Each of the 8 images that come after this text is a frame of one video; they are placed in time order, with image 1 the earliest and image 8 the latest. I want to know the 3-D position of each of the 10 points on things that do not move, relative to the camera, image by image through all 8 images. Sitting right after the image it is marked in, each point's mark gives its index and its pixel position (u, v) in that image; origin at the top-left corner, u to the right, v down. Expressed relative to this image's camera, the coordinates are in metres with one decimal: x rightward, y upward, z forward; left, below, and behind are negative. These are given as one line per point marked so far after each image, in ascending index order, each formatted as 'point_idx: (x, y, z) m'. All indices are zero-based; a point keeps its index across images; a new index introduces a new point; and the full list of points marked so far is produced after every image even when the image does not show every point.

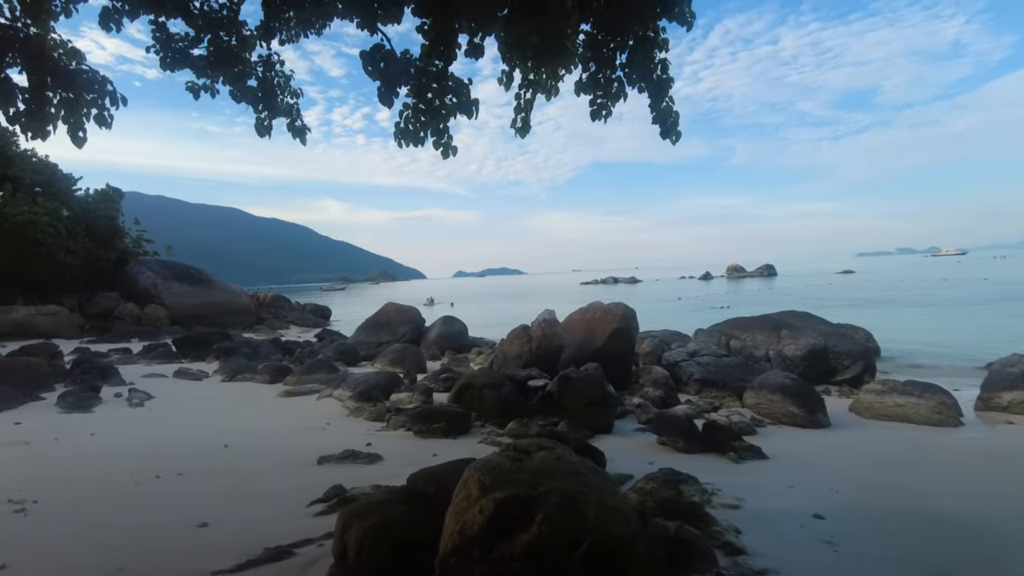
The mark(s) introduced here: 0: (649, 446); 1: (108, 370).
0: (+1.2, -1.3, +5.7) m
1: (-6.3, -1.3, +10.5) m
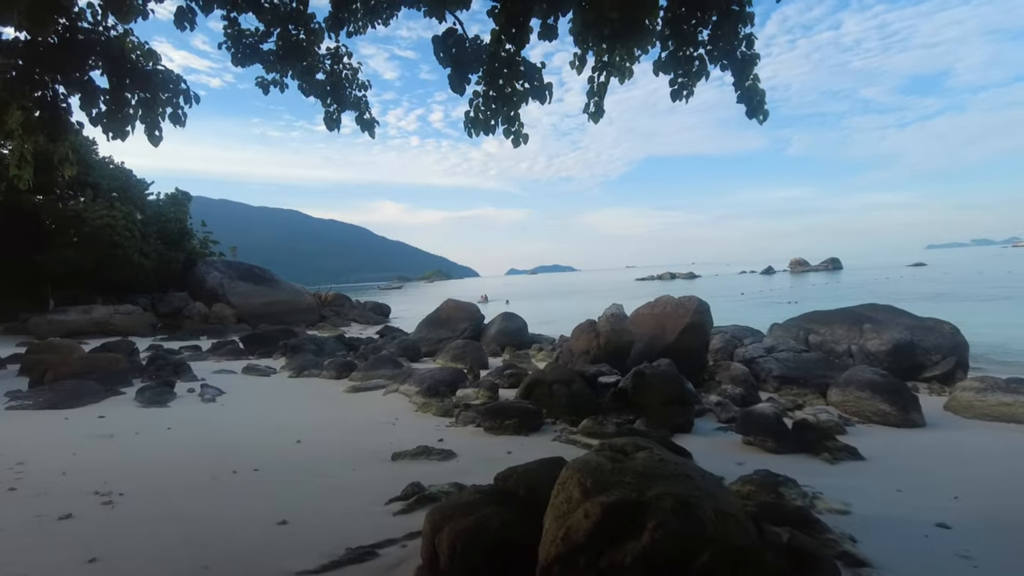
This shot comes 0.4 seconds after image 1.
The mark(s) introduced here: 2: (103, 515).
0: (+1.8, -1.3, +5.4) m
1: (-5.3, -1.2, +10.8) m
2: (-2.4, -1.3, +3.9) m
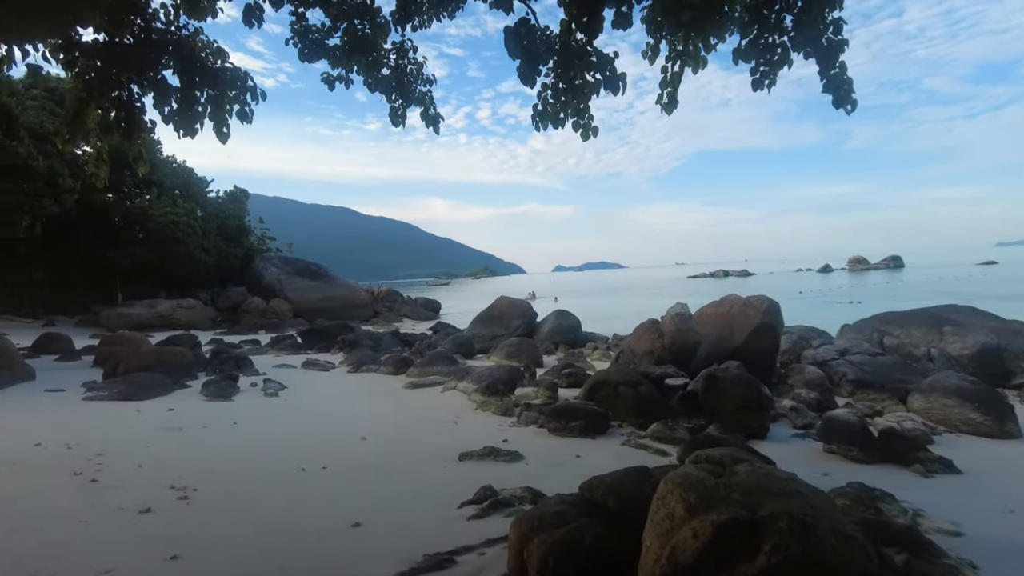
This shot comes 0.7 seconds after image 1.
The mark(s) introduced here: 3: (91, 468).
0: (+2.3, -1.3, +5.2) m
1: (-4.3, -1.2, +11.0) m
2: (-1.9, -1.3, +3.9) m
3: (-3.0, -1.3, +4.8) m
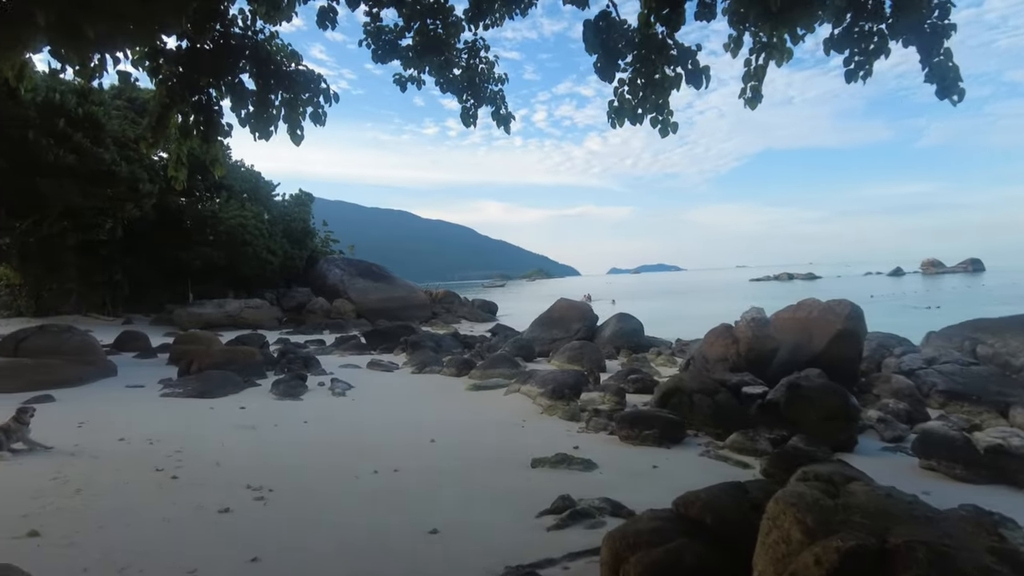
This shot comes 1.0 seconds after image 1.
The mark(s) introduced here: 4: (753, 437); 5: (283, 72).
0: (+2.8, -1.3, +4.8) m
1: (-3.3, -1.2, +11.2) m
2: (-1.5, -1.3, +3.9) m
3: (-2.4, -1.3, +4.8) m
4: (+2.0, -1.2, +5.7) m
5: (-2.1, +1.9, +6.1) m
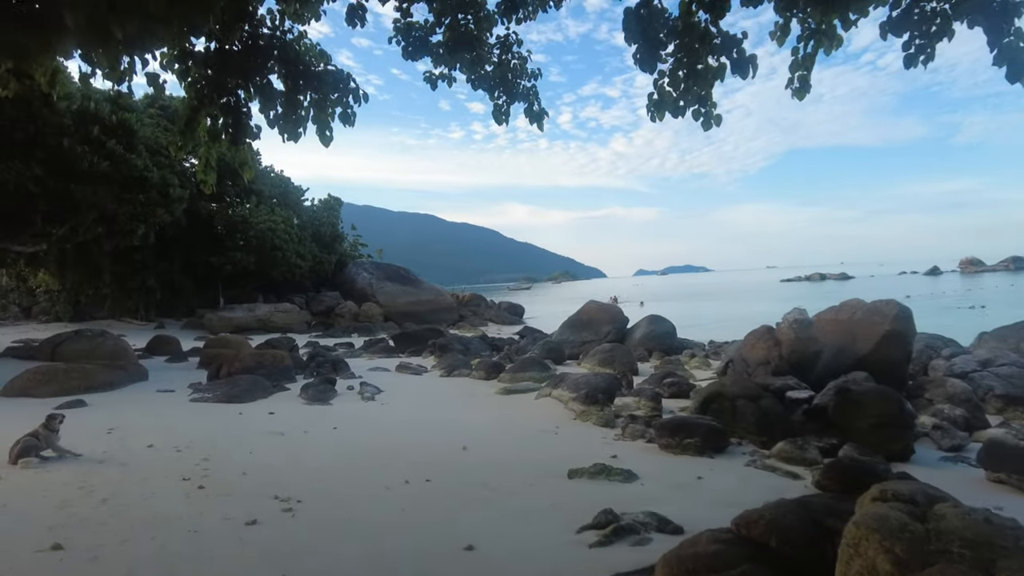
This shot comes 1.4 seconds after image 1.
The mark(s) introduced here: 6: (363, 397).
0: (+3.1, -1.3, +4.5) m
1: (-2.8, -1.2, +11.1) m
2: (-1.3, -1.3, +3.8) m
3: (-2.2, -1.3, +4.7) m
4: (+2.3, -1.2, +5.4) m
5: (-1.8, +1.9, +6.0) m
6: (-1.9, -1.4, +8.8) m
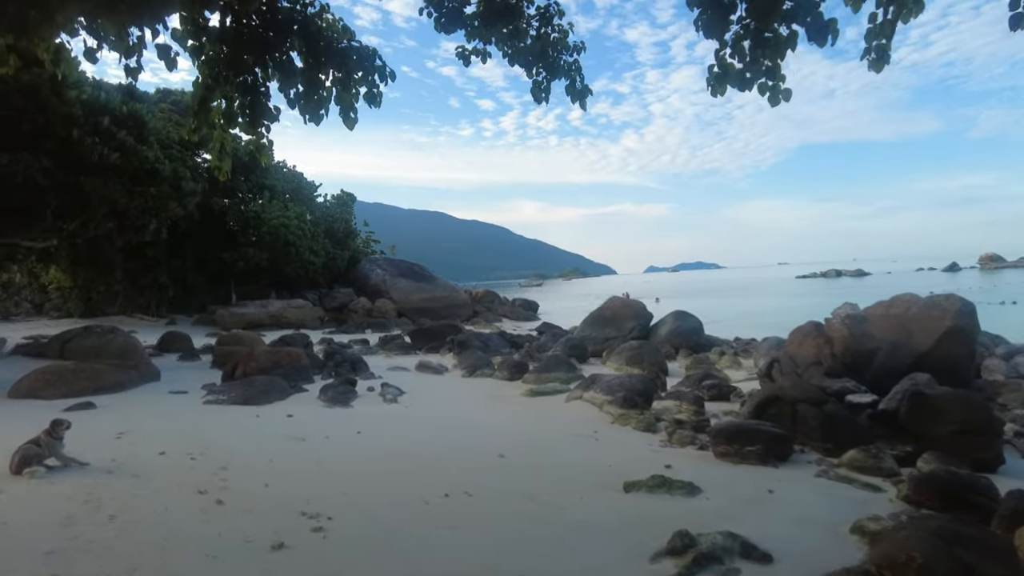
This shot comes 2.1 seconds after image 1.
0: (+3.4, -1.2, +4.0) m
1: (-2.4, -1.2, +10.7) m
2: (-1.0, -1.3, +3.3) m
3: (-1.9, -1.2, +4.3) m
4: (+2.6, -1.2, +4.9) m
5: (-1.5, +2.0, +5.6) m
6: (-1.5, -1.3, +8.3) m
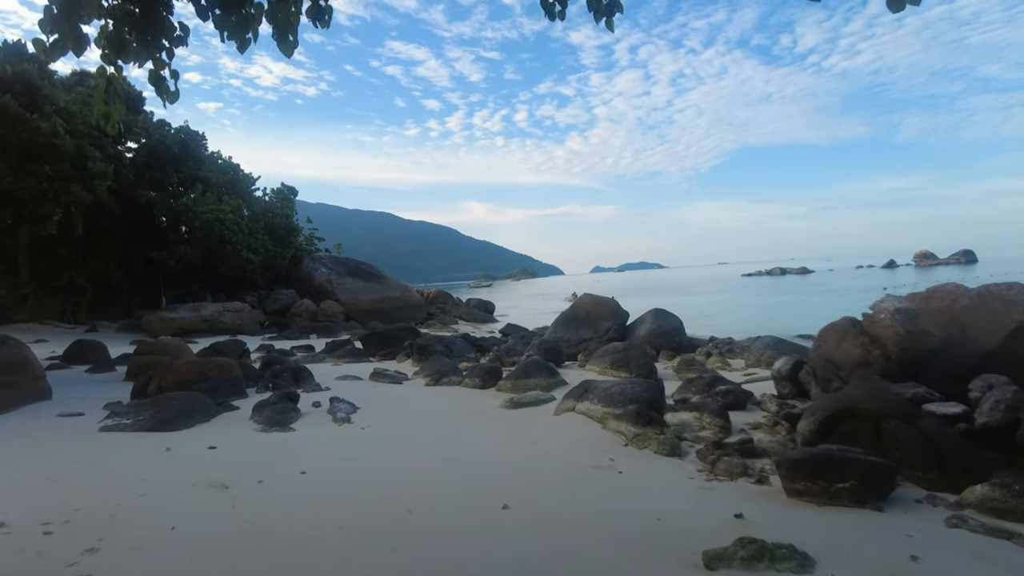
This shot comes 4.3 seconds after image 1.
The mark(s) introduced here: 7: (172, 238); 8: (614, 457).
0: (+3.5, -1.1, +2.8) m
1: (-2.8, -1.1, +9.0) m
2: (-0.8, -1.2, +1.8) m
3: (-1.7, -1.2, +2.7) m
4: (+2.7, -1.1, +3.6) m
5: (-1.5, +2.0, +4.0) m
6: (-1.7, -1.3, +6.7) m
7: (-10.0, +1.5, +19.9) m
8: (+0.8, -1.3, +5.2) m
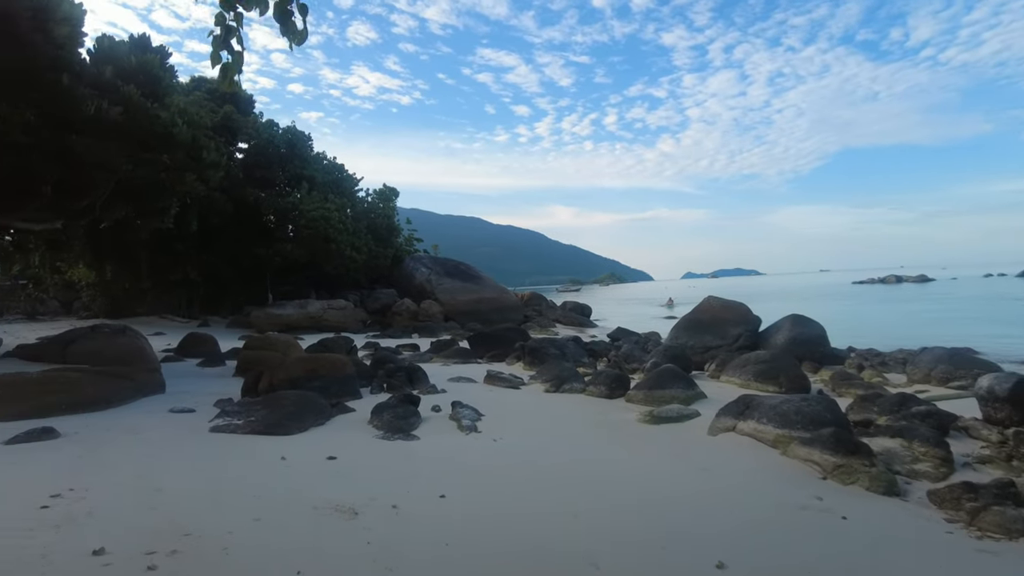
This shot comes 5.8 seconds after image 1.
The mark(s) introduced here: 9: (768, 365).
0: (+4.3, -1.1, +1.3) m
1: (-1.2, -1.1, +8.3) m
2: (-0.1, -1.1, +0.9) m
3: (-1.0, -1.1, +1.9) m
4: (+3.5, -1.0, +2.3) m
5: (-0.5, +2.1, +3.2) m
6: (-0.4, -1.2, +5.9) m
7: (-6.9, +1.6, +20.0) m
8: (+1.9, -1.2, +4.1) m
9: (+3.5, -1.0, +9.2) m
